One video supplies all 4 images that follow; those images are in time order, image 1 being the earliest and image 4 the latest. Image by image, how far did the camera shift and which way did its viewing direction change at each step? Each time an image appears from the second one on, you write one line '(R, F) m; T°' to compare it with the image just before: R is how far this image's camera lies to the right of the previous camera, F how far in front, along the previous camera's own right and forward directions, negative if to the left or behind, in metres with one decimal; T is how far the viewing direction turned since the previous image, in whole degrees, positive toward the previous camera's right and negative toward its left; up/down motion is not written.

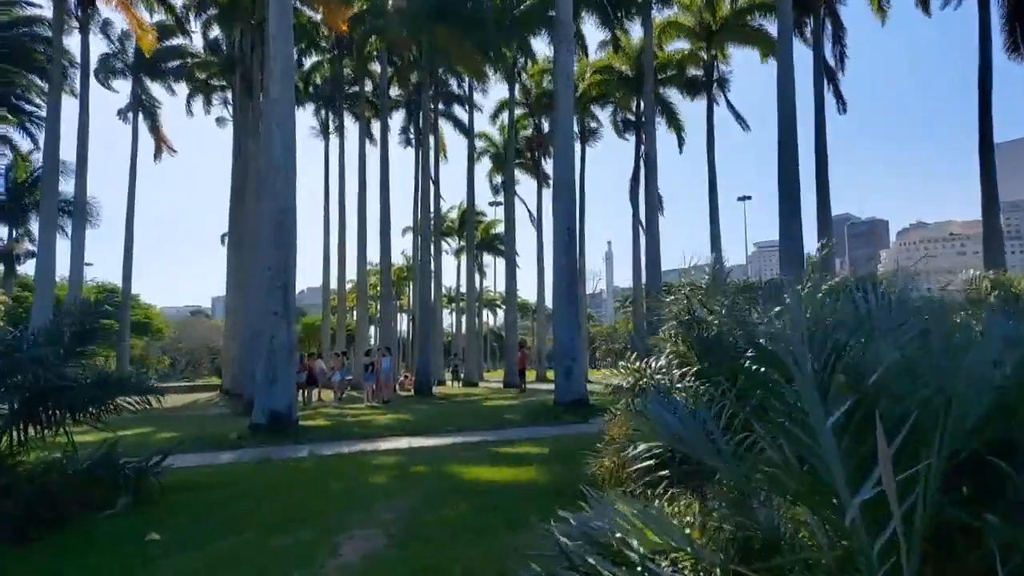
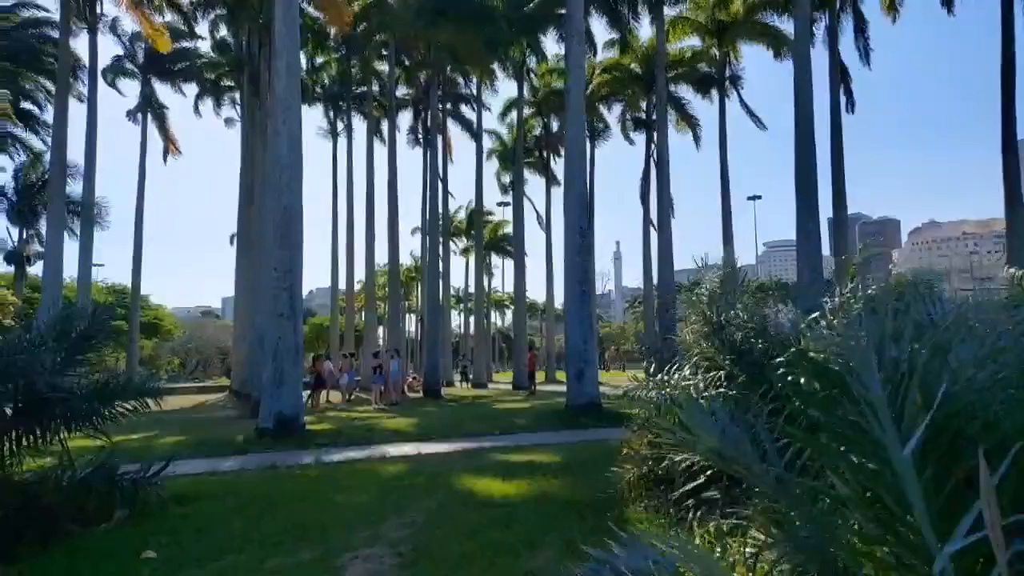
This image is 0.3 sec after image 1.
(0.0, +0.3) m; -1°
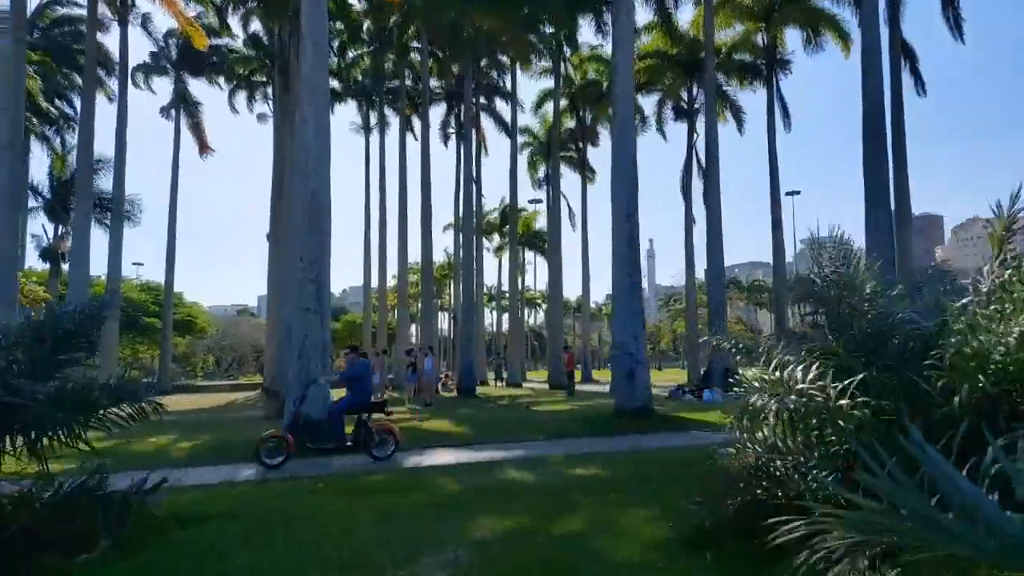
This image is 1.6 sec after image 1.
(-0.2, +1.2) m; -2°
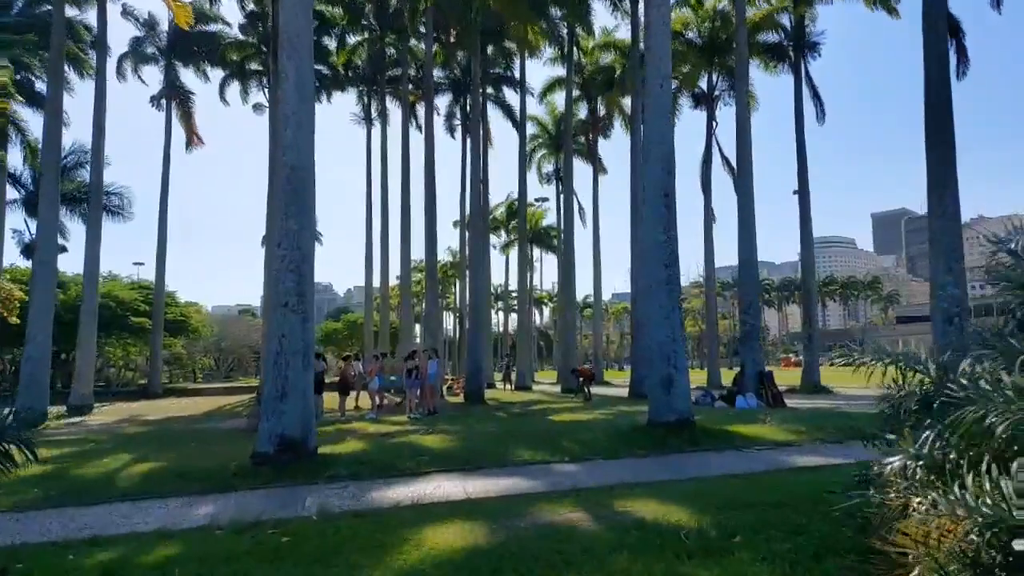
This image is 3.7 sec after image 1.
(-0.2, +2.3) m; 0°
